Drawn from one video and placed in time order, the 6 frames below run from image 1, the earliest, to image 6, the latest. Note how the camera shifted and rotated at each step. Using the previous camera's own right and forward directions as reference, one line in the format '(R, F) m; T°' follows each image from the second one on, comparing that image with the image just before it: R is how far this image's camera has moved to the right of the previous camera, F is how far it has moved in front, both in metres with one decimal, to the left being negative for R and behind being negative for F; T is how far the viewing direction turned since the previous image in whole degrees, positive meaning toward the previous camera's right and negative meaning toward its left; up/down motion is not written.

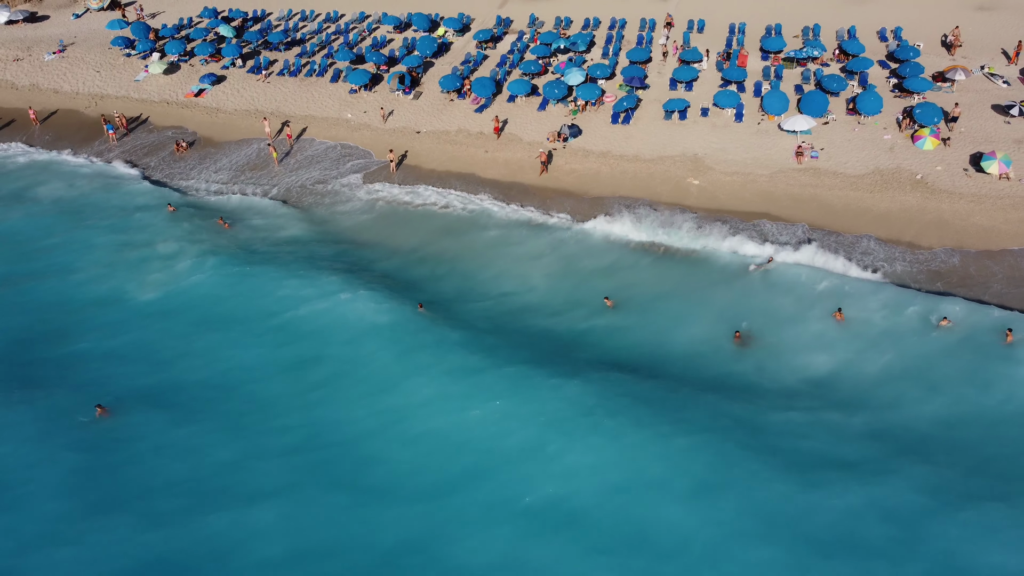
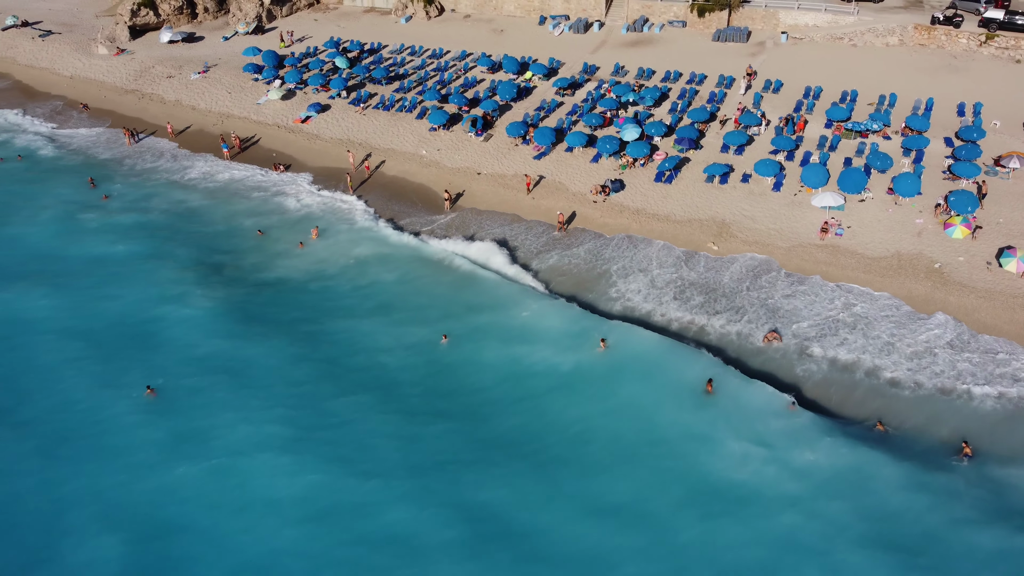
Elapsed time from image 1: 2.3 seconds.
(+3.8, -2.1) m; -10°
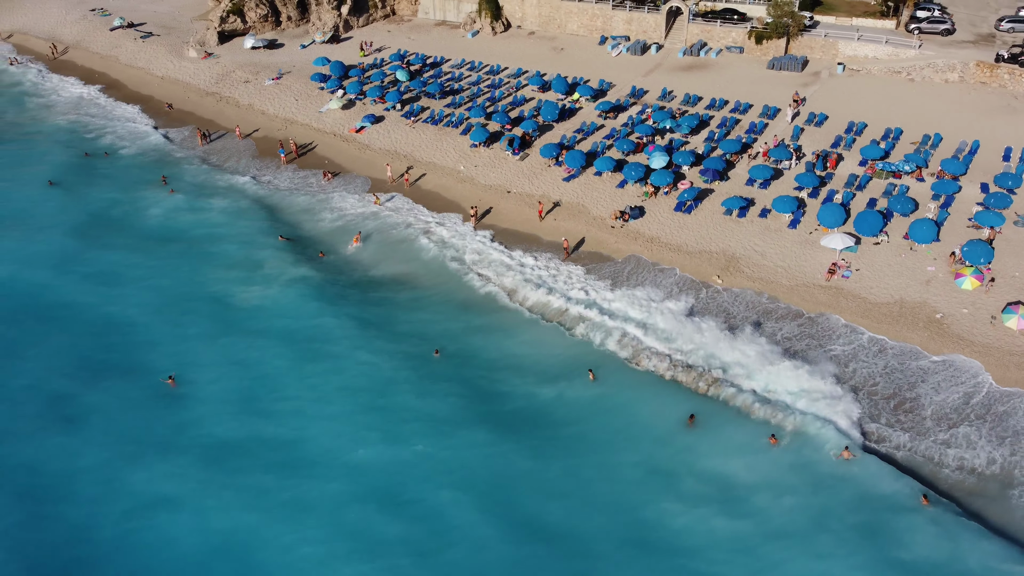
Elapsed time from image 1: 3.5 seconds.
(+2.8, -1.1) m; -7°
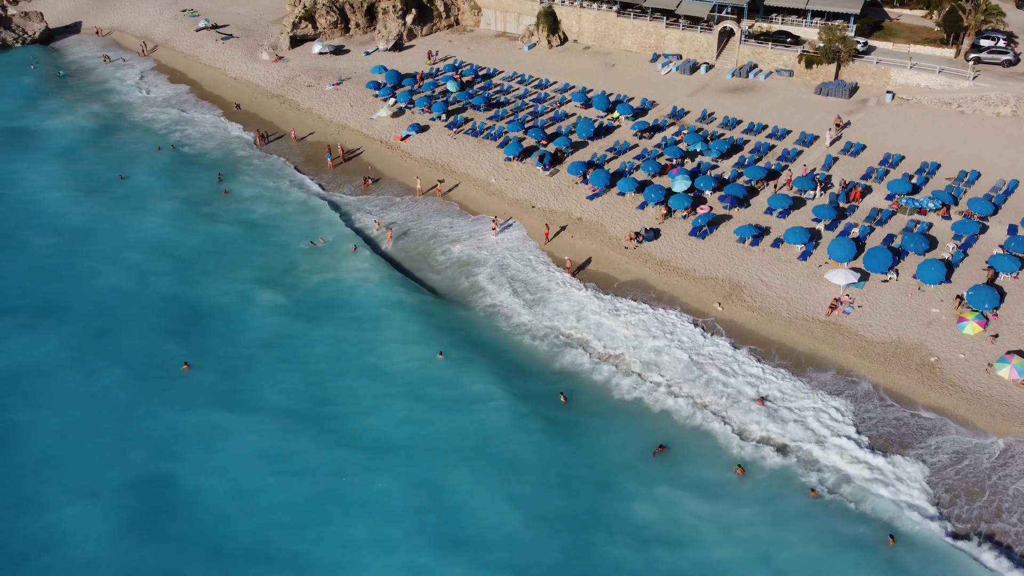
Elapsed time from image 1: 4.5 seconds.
(+2.6, -1.0) m; -6°
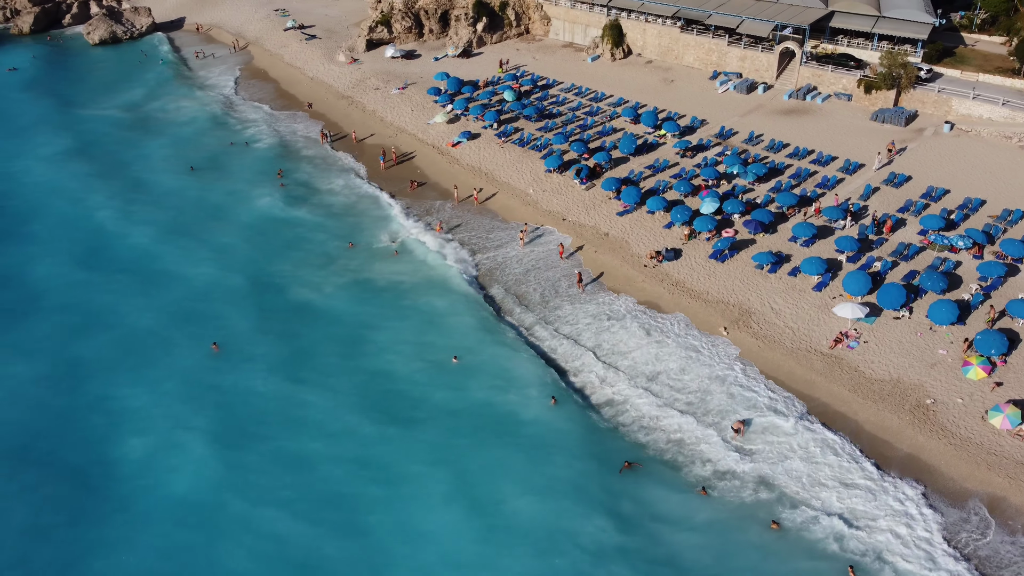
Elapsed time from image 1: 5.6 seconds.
(+2.8, -1.0) m; -7°
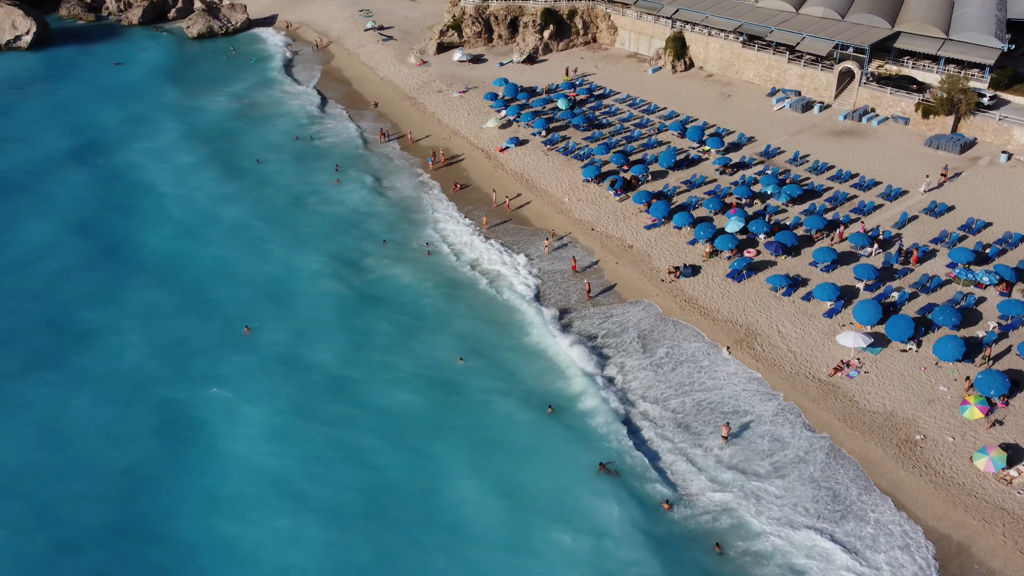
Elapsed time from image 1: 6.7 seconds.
(+2.9, -0.9) m; -7°
